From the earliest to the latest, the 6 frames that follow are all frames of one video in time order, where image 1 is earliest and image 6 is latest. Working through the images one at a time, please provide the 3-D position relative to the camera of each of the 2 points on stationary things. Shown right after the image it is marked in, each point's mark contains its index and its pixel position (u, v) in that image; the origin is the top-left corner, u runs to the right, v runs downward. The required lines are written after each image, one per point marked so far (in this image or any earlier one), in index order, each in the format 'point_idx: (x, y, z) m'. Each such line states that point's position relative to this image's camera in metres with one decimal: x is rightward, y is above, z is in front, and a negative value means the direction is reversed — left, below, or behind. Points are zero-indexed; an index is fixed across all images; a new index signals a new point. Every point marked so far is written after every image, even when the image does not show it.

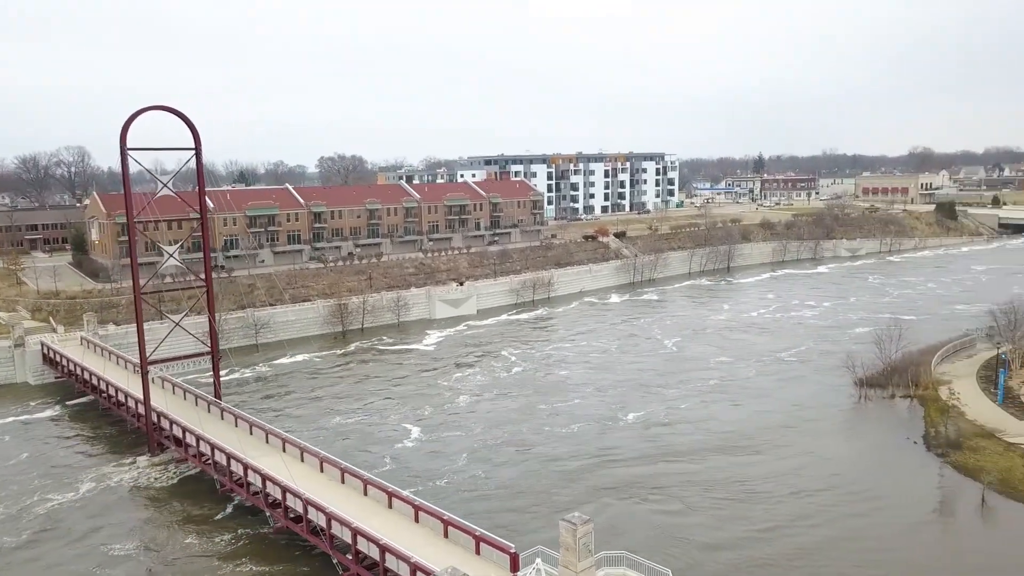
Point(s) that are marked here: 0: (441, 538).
0: (-1.3, -4.7, +15.0) m
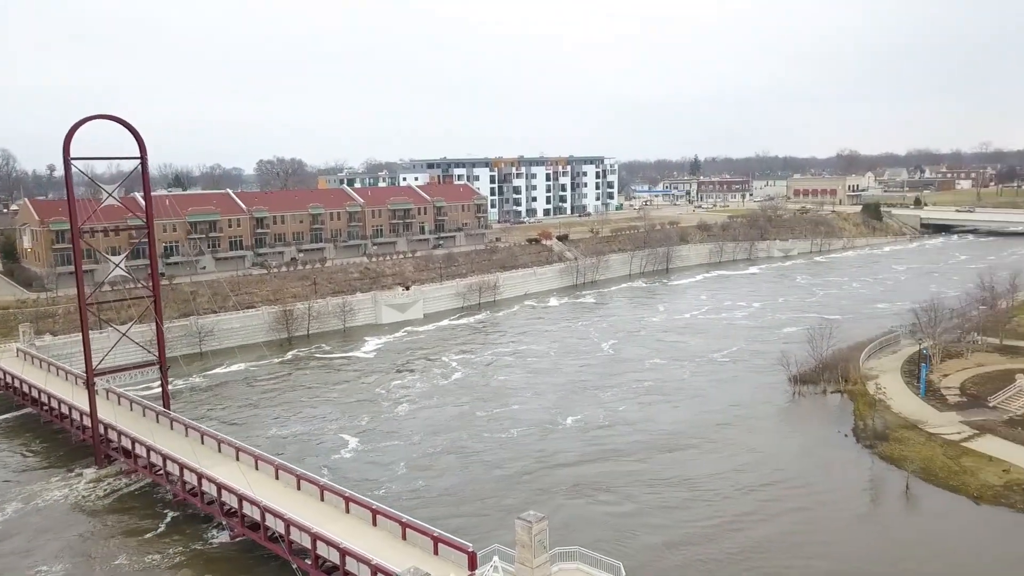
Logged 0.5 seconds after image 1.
0: (-2.1, -4.8, +15.4) m
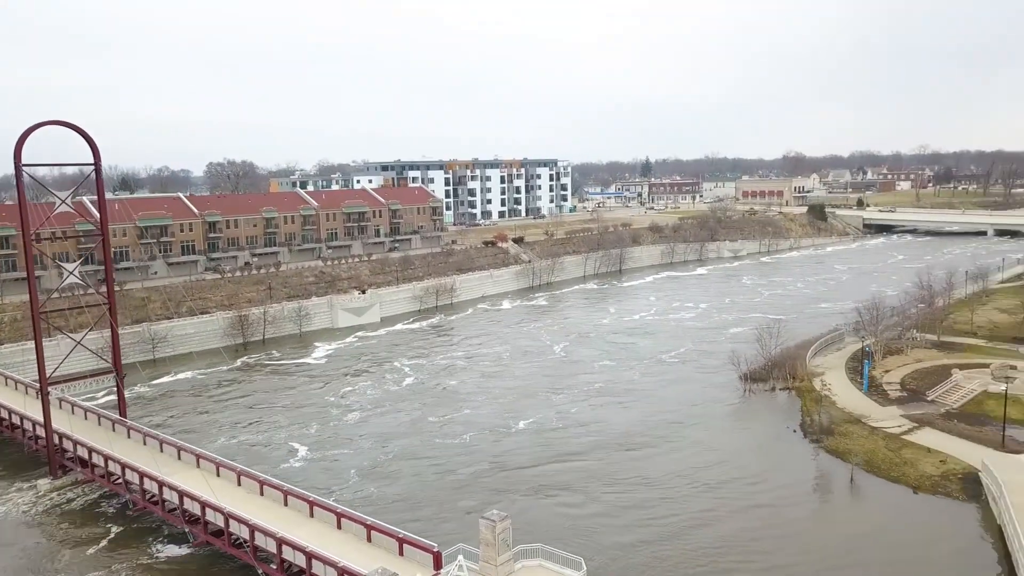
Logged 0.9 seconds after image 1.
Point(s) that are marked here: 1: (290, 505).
0: (-2.9, -4.9, +15.6) m
1: (-4.8, -4.7, +17.4) m
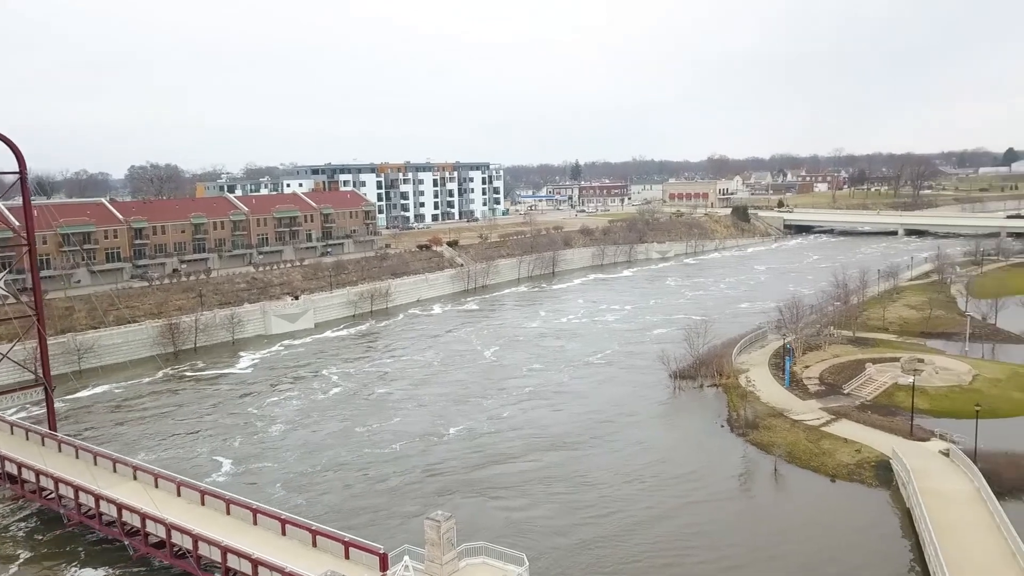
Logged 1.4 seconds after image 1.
0: (-4.0, -5.1, +15.9) m
1: (-6.1, -4.9, +17.4) m
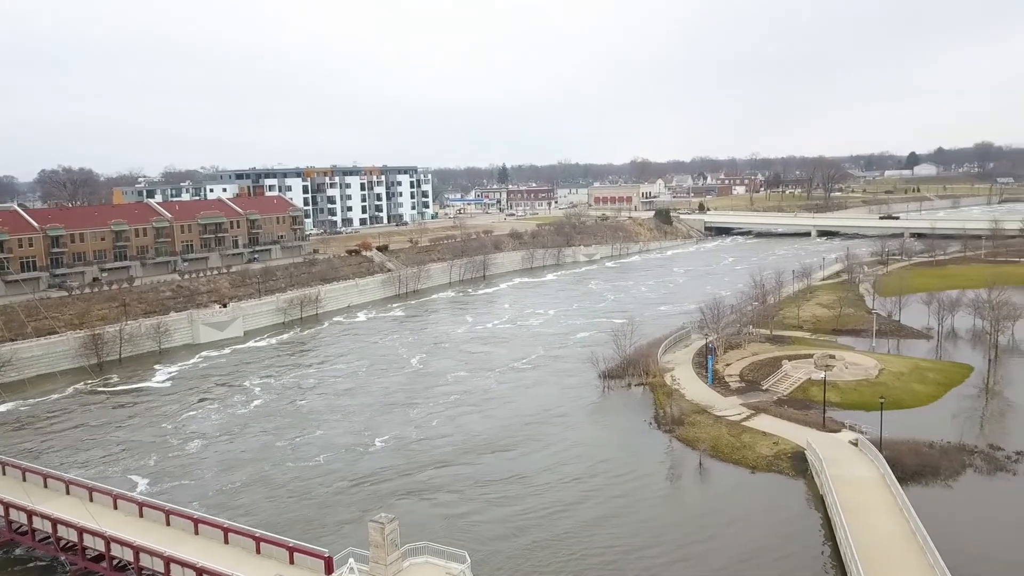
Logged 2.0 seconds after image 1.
0: (-5.2, -5.3, +16.1) m
1: (-7.4, -5.1, +17.5) m
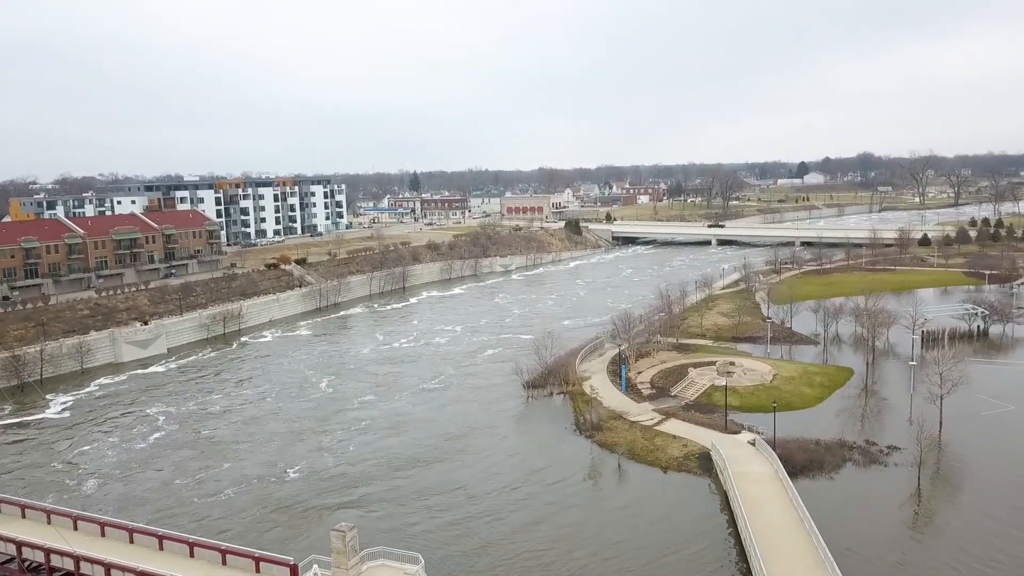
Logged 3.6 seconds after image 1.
0: (-6.3, -6.0, +17.4) m
1: (-8.7, -5.9, +18.5) m
